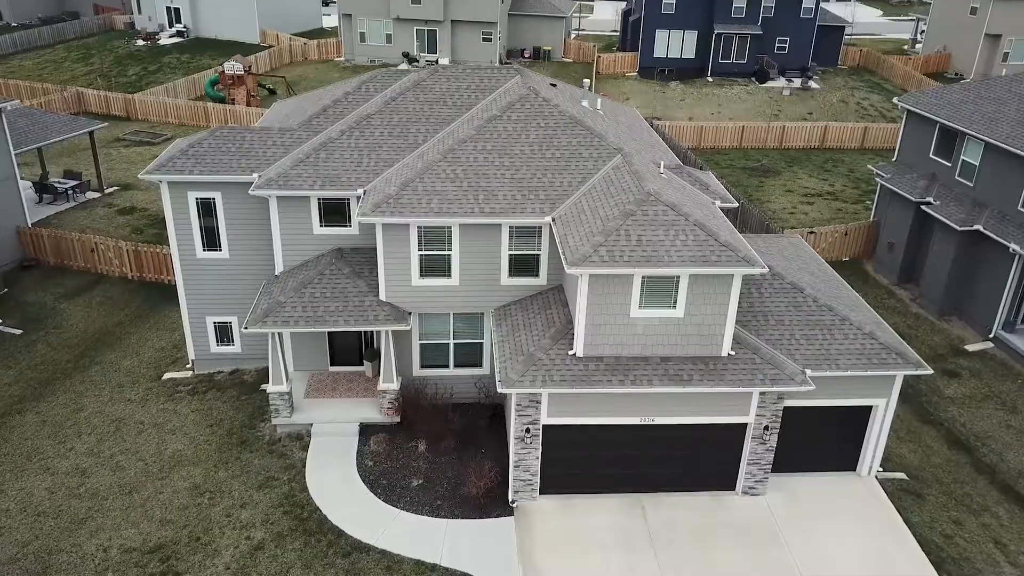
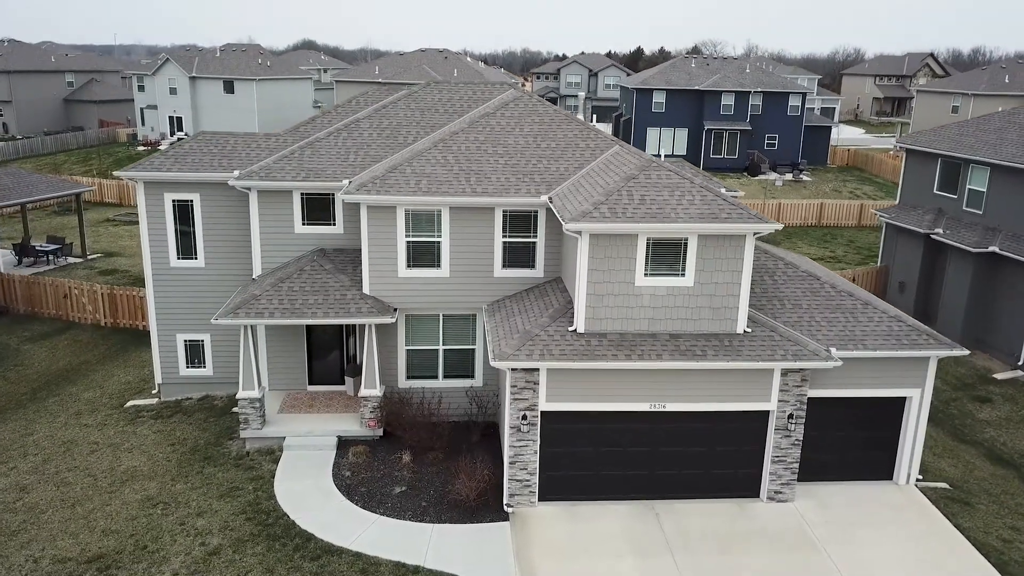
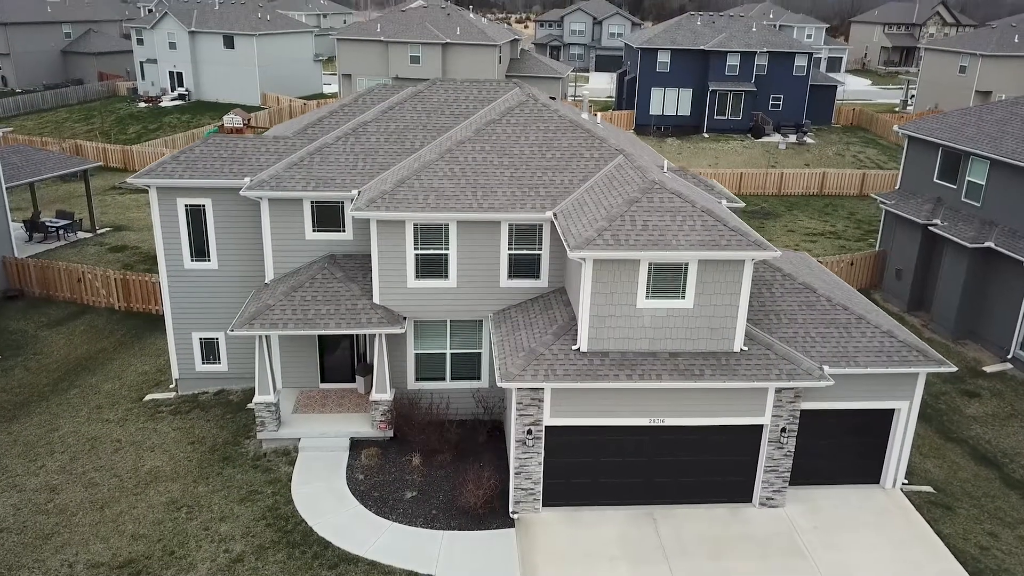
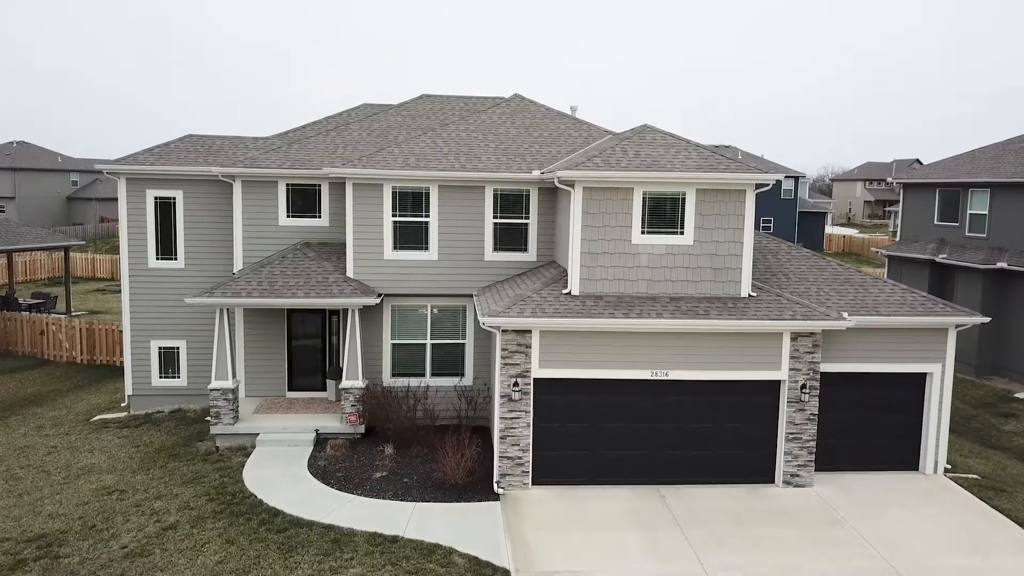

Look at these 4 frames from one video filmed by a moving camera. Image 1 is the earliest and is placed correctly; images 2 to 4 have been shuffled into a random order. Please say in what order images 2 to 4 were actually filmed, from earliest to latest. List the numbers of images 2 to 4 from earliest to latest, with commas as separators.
3, 2, 4
